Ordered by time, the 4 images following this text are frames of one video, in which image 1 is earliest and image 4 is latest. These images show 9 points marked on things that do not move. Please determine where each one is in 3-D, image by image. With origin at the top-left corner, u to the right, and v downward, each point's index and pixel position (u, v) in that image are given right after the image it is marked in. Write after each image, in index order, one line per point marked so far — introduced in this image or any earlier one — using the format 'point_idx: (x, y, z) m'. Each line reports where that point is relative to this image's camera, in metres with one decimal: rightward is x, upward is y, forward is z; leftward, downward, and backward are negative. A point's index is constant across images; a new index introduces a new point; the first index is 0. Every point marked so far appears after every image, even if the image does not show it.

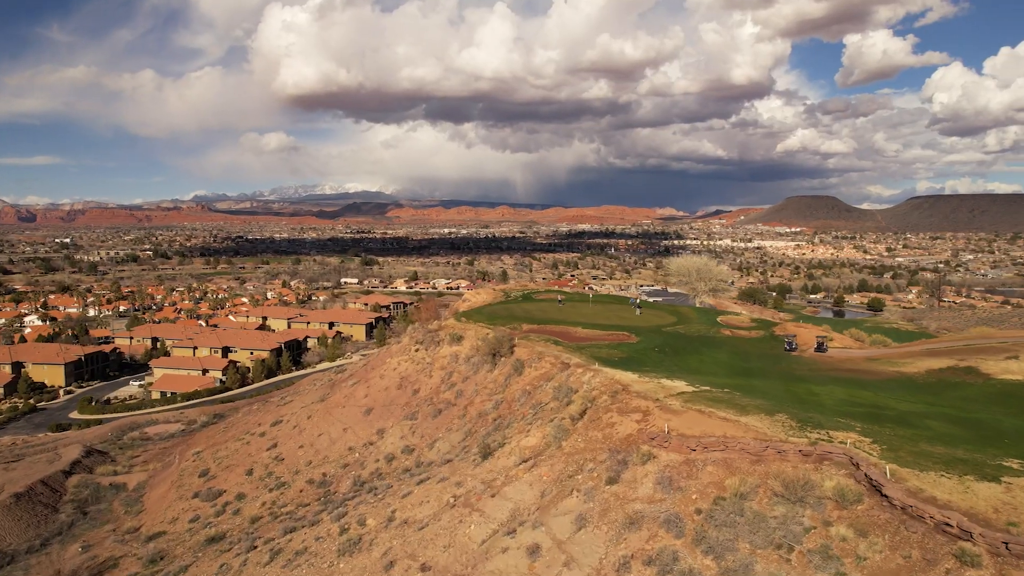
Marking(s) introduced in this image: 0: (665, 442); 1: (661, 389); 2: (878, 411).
0: (+3.5, -3.5, +15.7) m
1: (+4.2, -2.8, +19.4) m
2: (+9.1, -3.0, +17.2) m
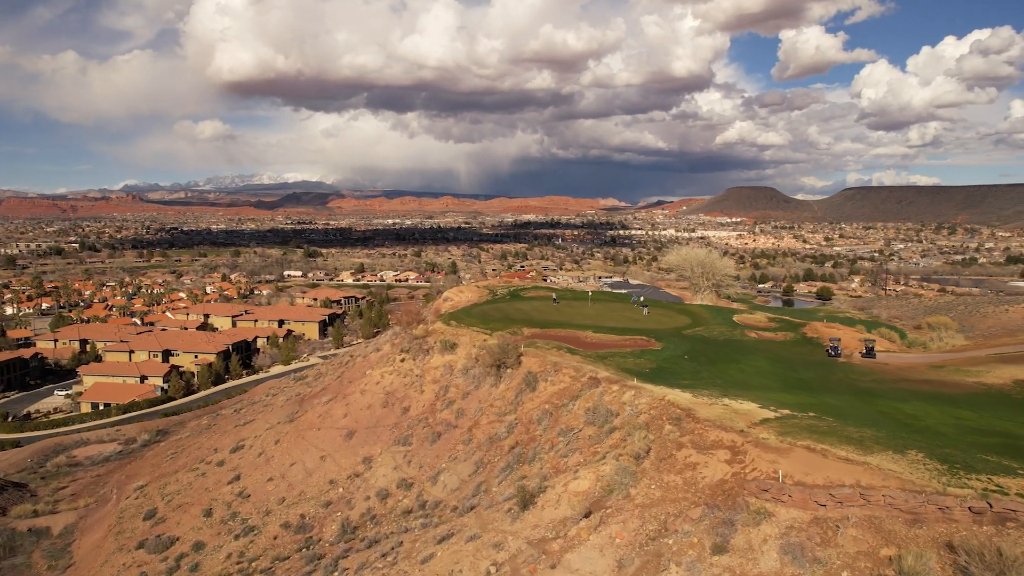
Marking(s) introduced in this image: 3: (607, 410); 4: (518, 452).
0: (+4.7, -3.6, +12.1) m
1: (+5.2, -2.9, +15.9) m
2: (+10.2, -3.1, +14.1) m
3: (+2.6, -3.4, +18.8) m
4: (+0.2, -4.6, +19.5) m
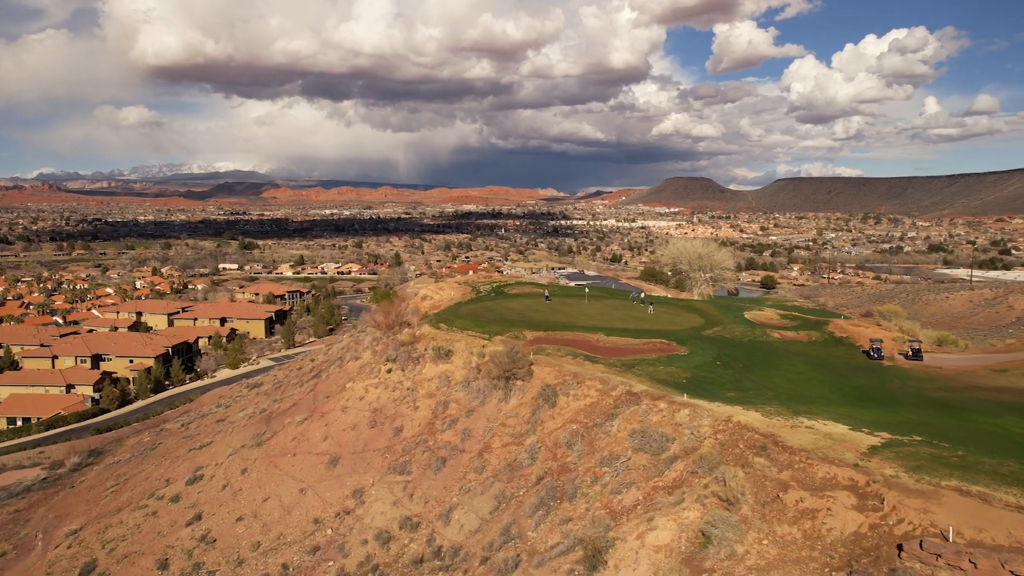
0: (+6.1, -3.7, +9.5) m
1: (+6.2, -2.9, +13.2) m
2: (+11.3, -3.1, +11.9) m
3: (+3.3, -3.4, +15.9) m
4: (+0.9, -4.6, +16.4) m
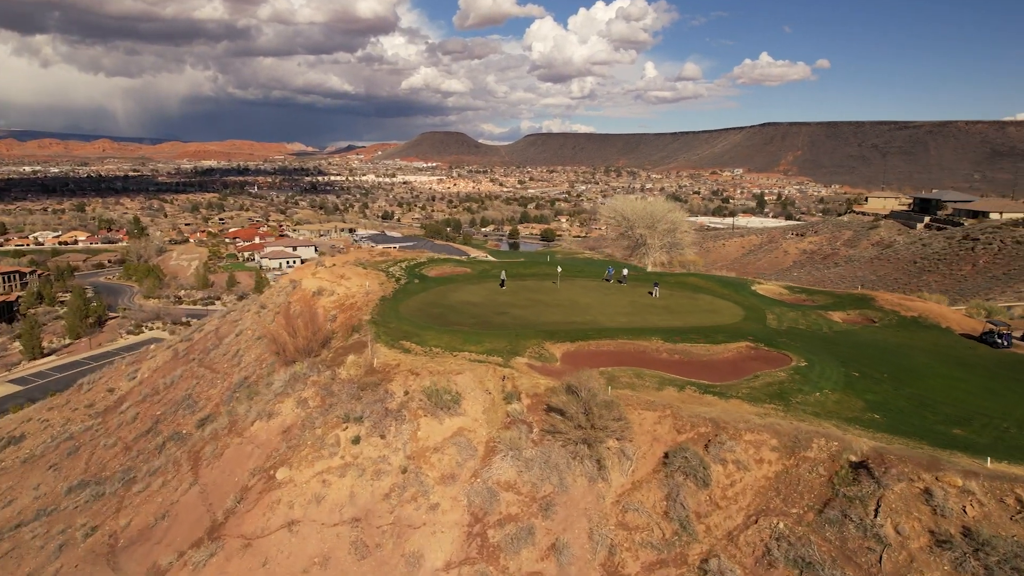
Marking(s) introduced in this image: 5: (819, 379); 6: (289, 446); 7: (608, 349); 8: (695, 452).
0: (+11.3, -3.9, +3.9) m
1: (+10.1, -2.9, +7.4) m
2: (+15.4, -2.8, +7.8) m
3: (+6.5, -3.4, +9.0) m
4: (+4.2, -4.8, +8.7) m
5: (+6.4, -1.8, +14.5) m
6: (-4.5, -3.1, +13.9) m
7: (+2.1, -1.3, +16.0) m
8: (+3.1, -2.8, +12.2) m
